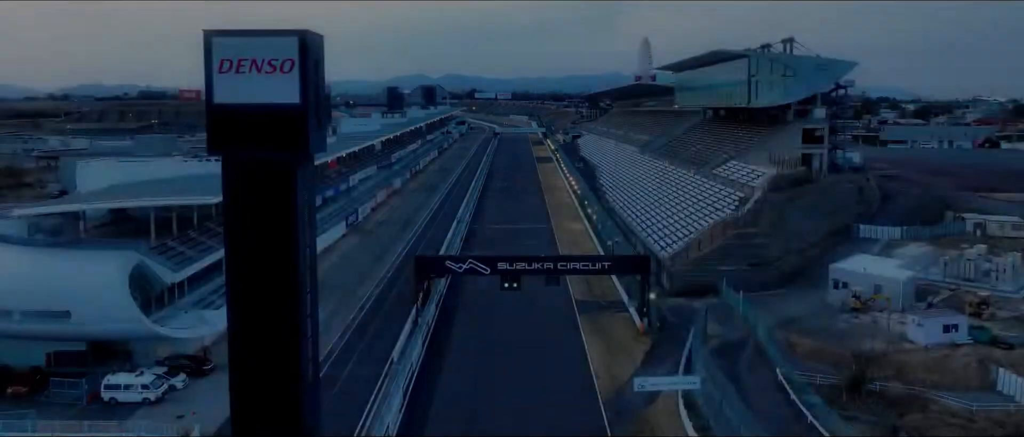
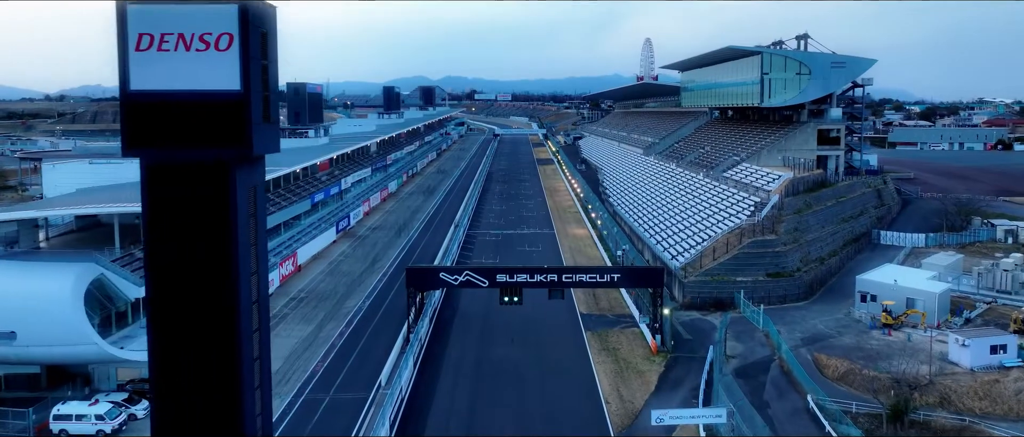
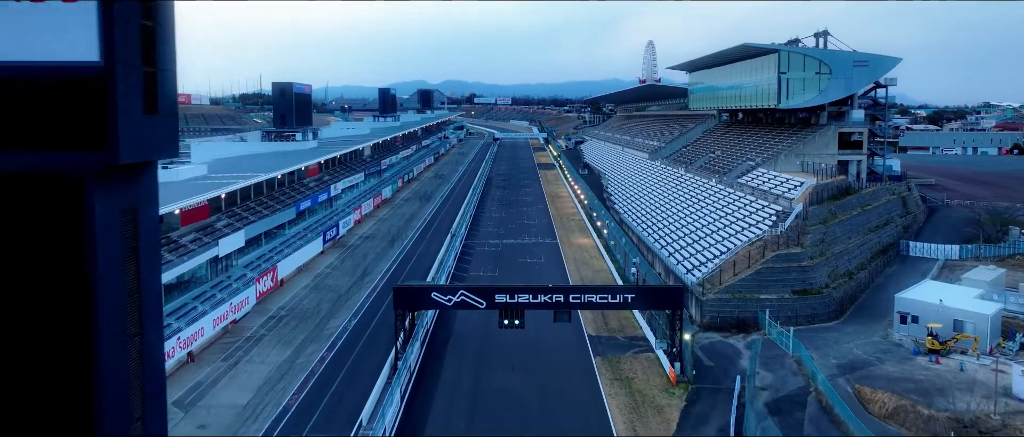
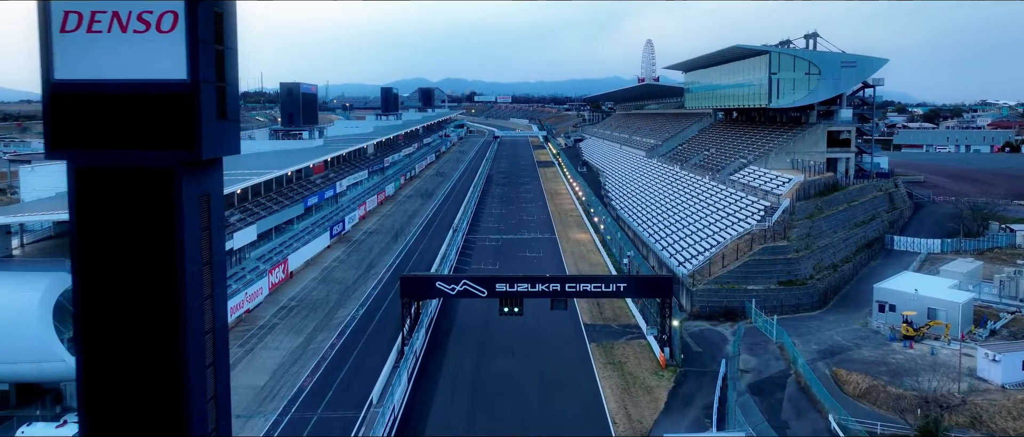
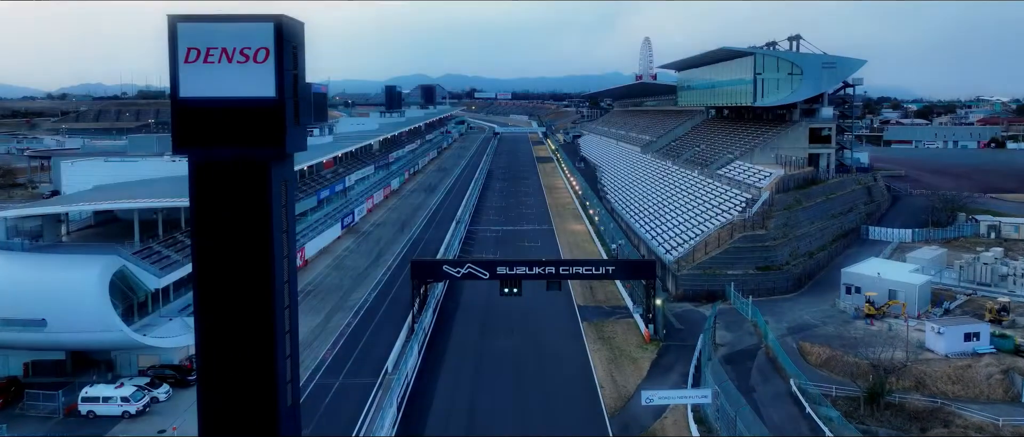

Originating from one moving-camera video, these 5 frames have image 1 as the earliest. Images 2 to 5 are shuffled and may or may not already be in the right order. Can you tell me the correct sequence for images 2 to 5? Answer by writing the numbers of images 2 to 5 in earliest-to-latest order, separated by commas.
5, 2, 4, 3
